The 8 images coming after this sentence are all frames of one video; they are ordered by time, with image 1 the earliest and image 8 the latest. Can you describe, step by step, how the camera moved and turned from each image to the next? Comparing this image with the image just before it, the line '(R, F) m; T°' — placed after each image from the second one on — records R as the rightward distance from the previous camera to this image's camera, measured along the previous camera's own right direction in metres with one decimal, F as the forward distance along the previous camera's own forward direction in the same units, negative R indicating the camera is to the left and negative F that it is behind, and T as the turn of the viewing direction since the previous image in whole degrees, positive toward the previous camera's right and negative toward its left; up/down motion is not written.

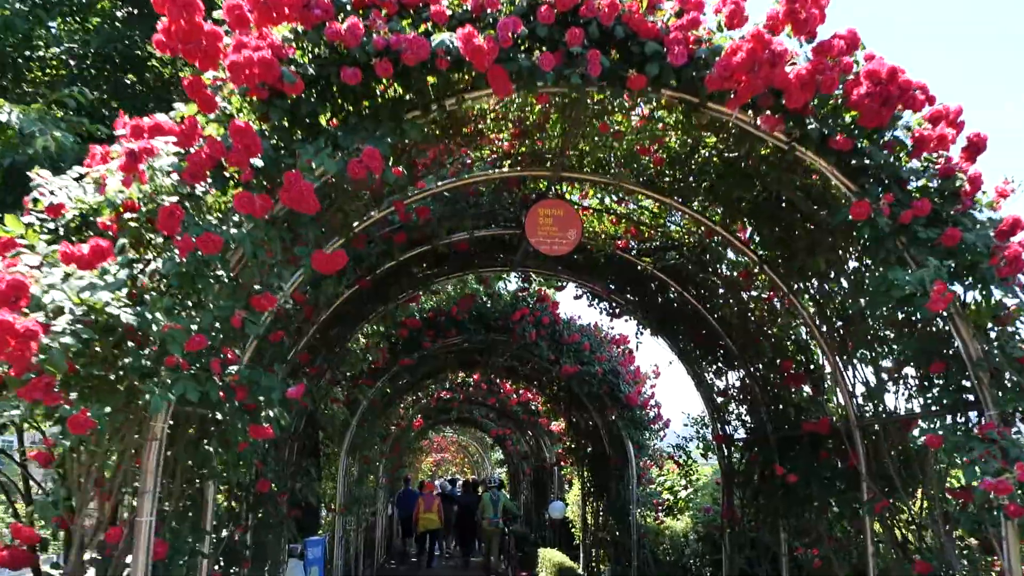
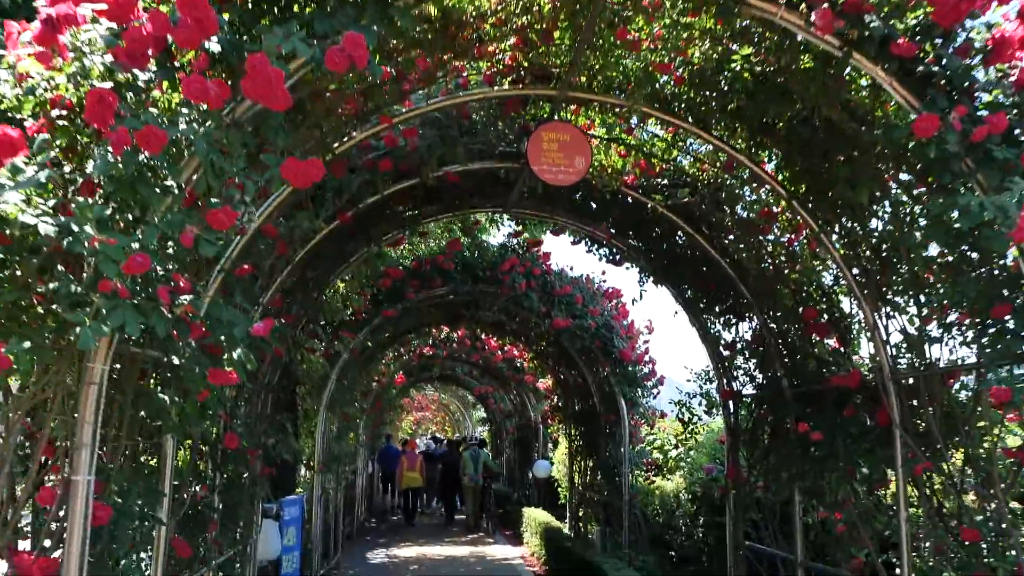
(-0.1, +0.4) m; +1°
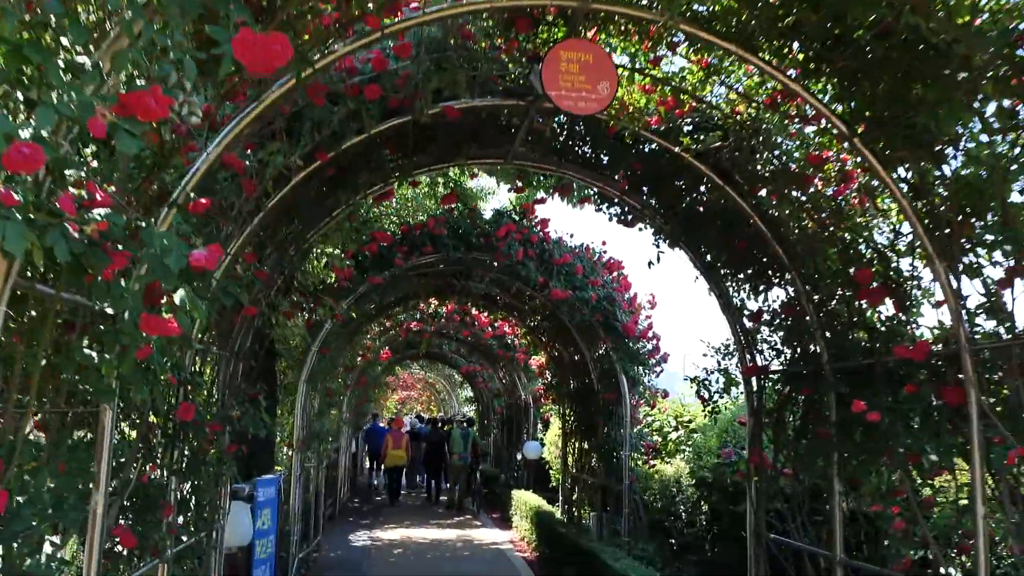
(-0.1, +0.5) m; +1°
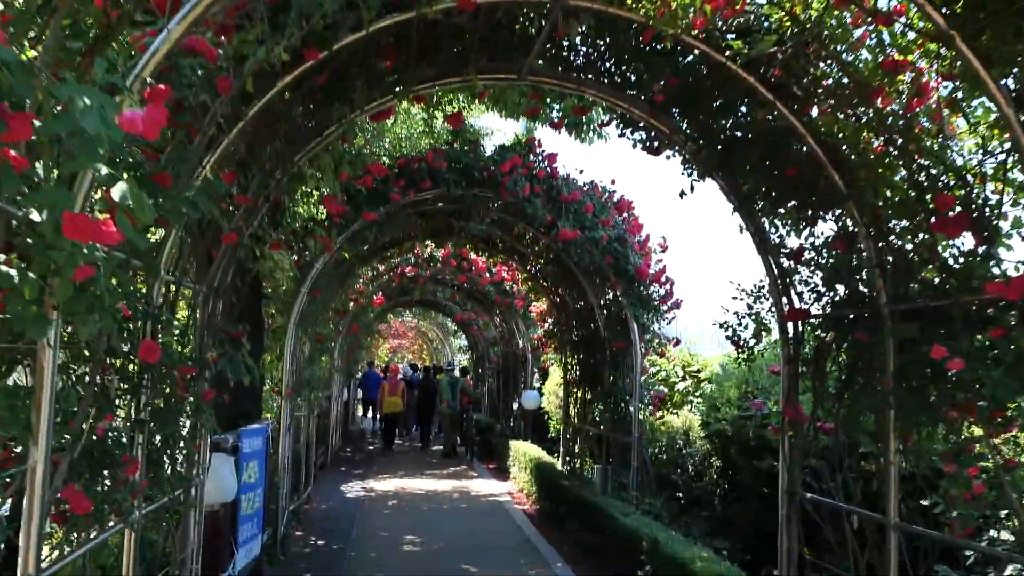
(-0.1, +0.5) m; +1°
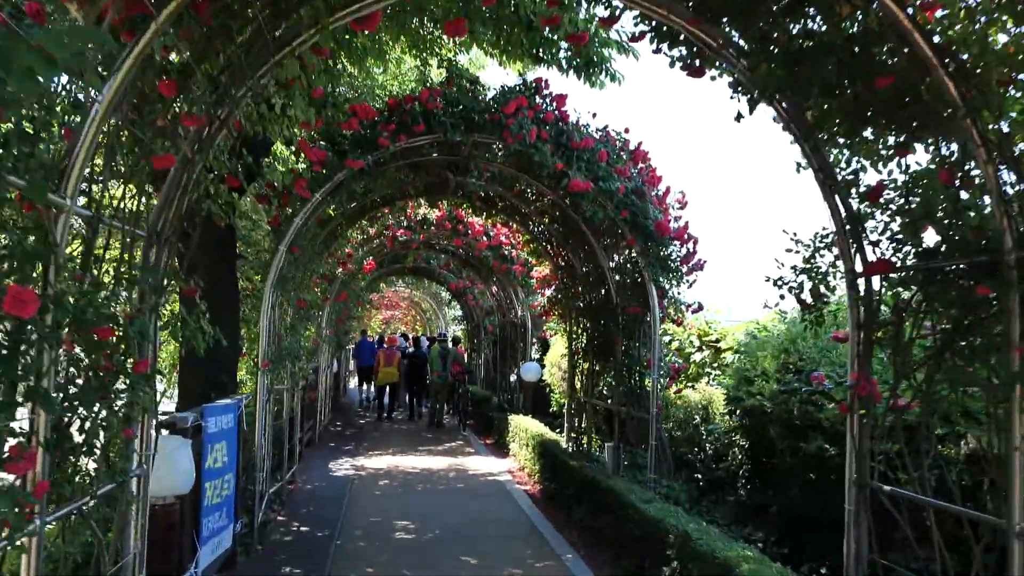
(-0.1, +0.7) m; +1°
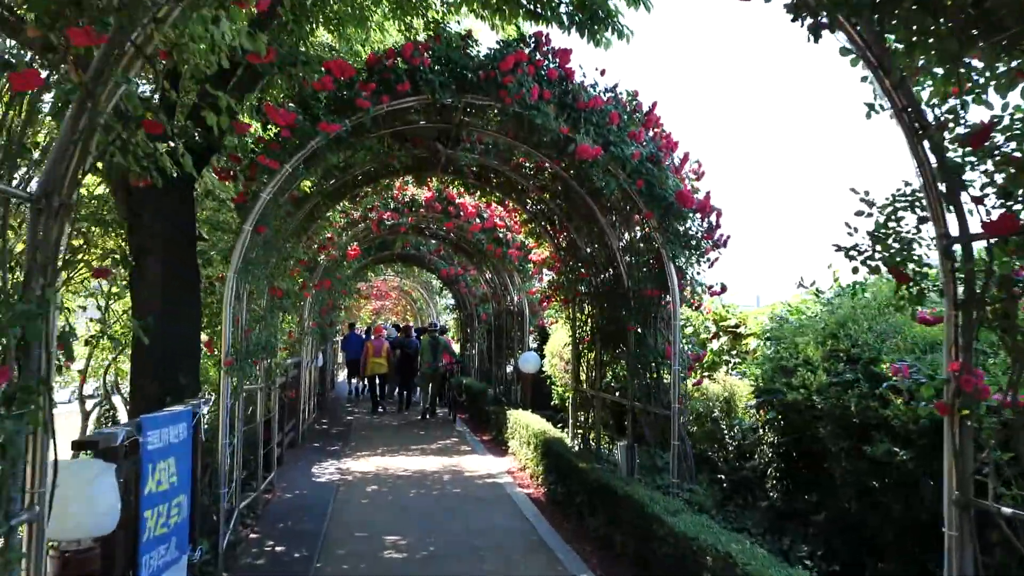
(-0.1, +0.7) m; +1°
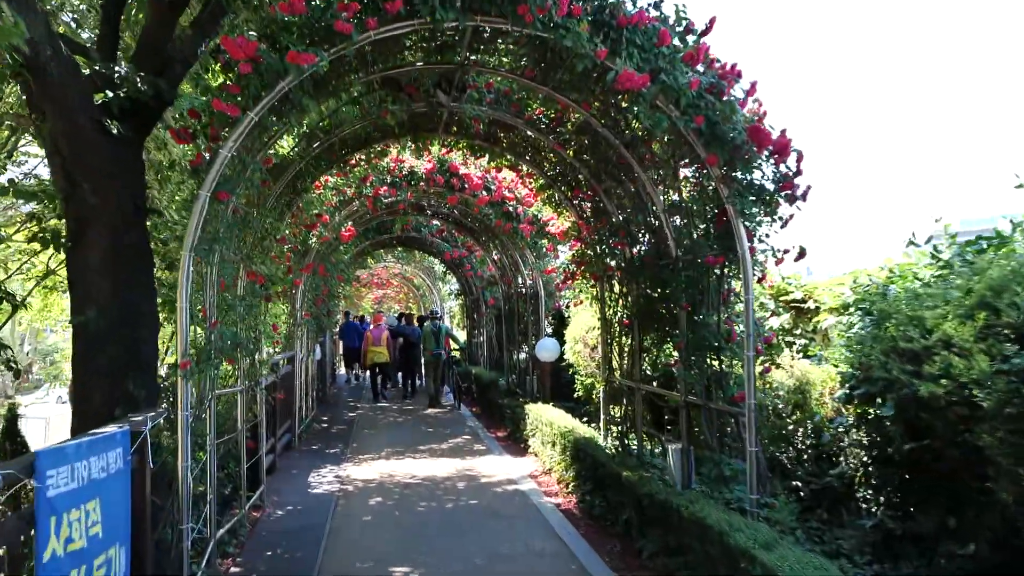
(-0.1, +1.1) m; 0°
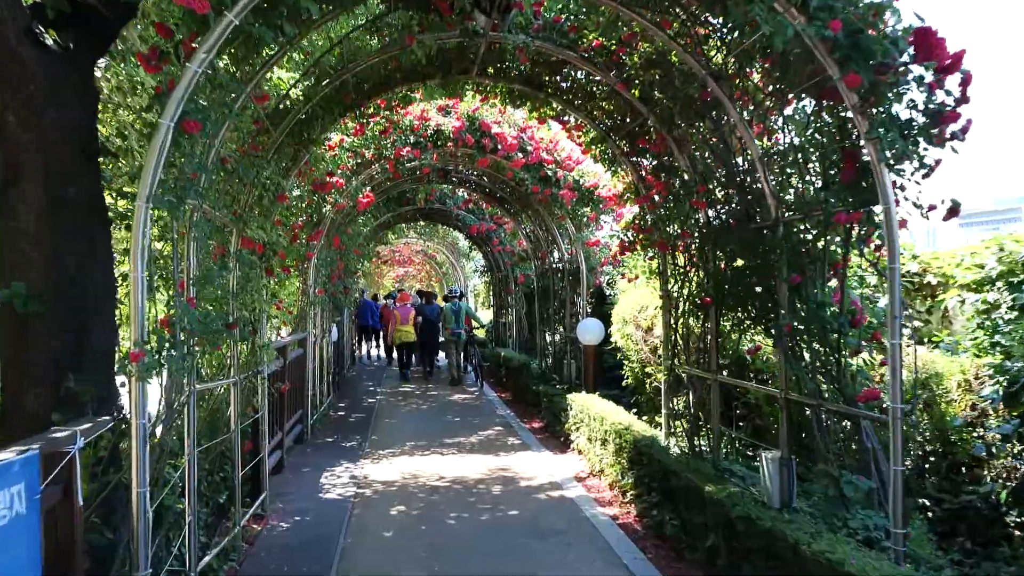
(-0.2, +1.1) m; -1°
